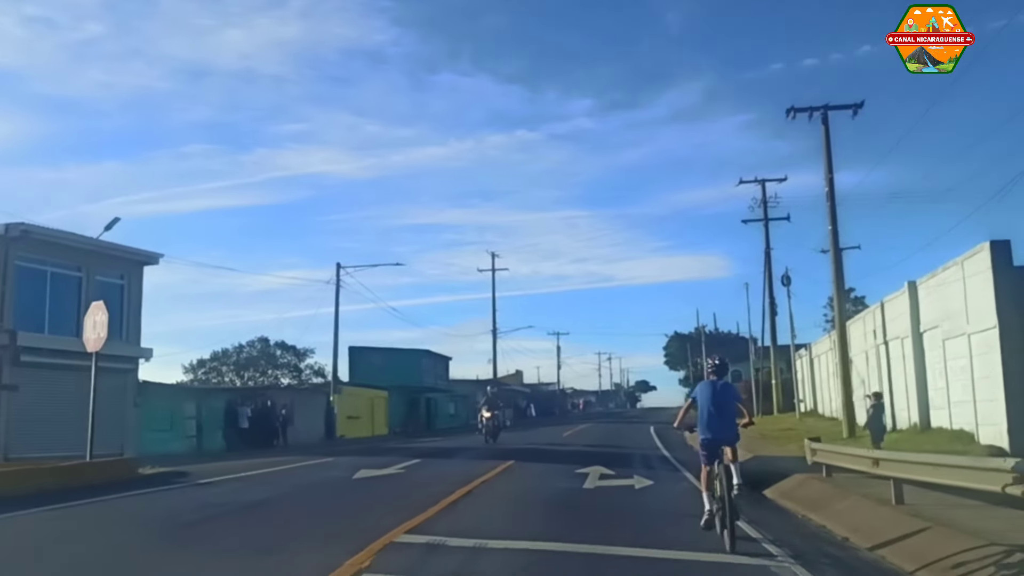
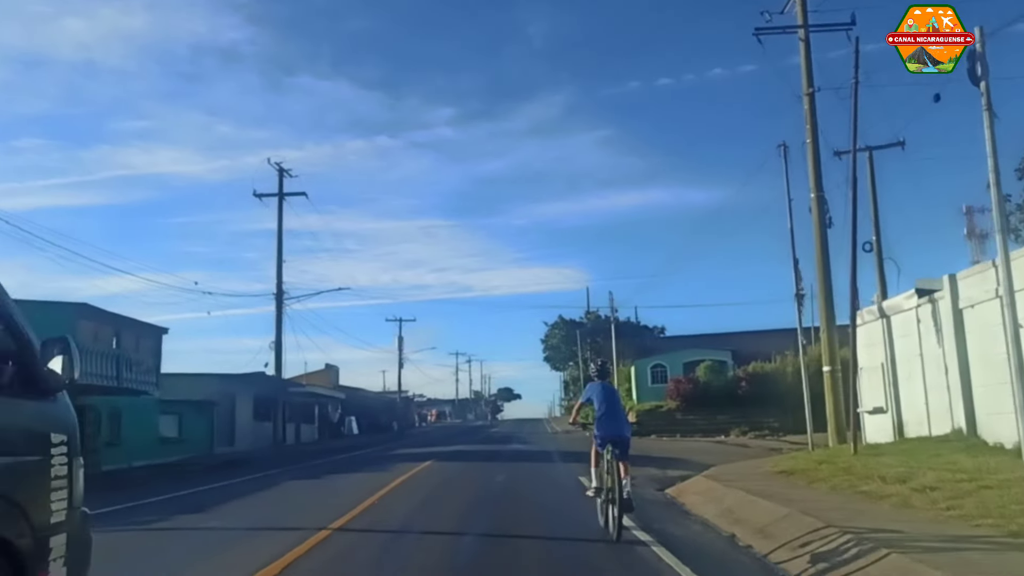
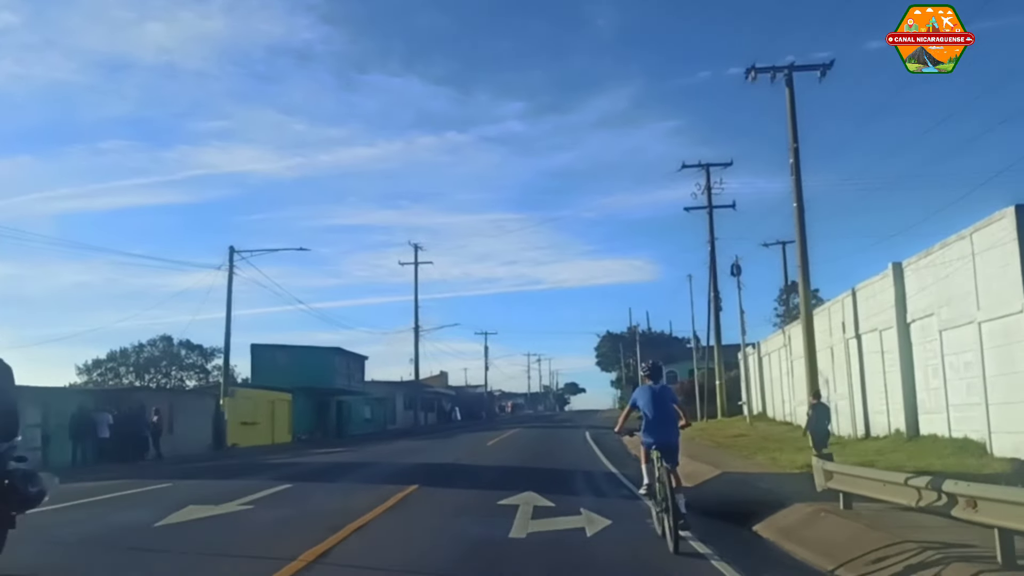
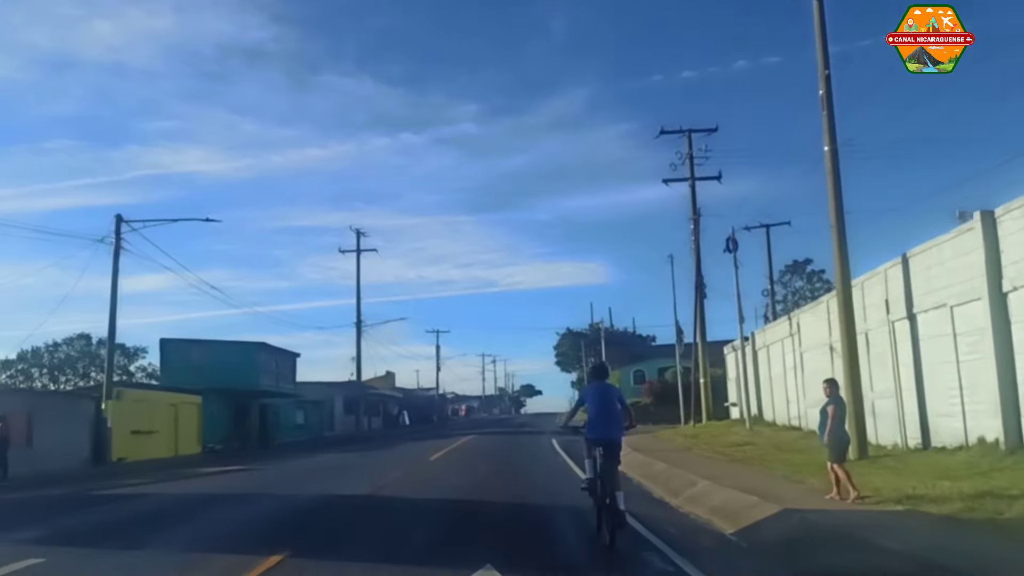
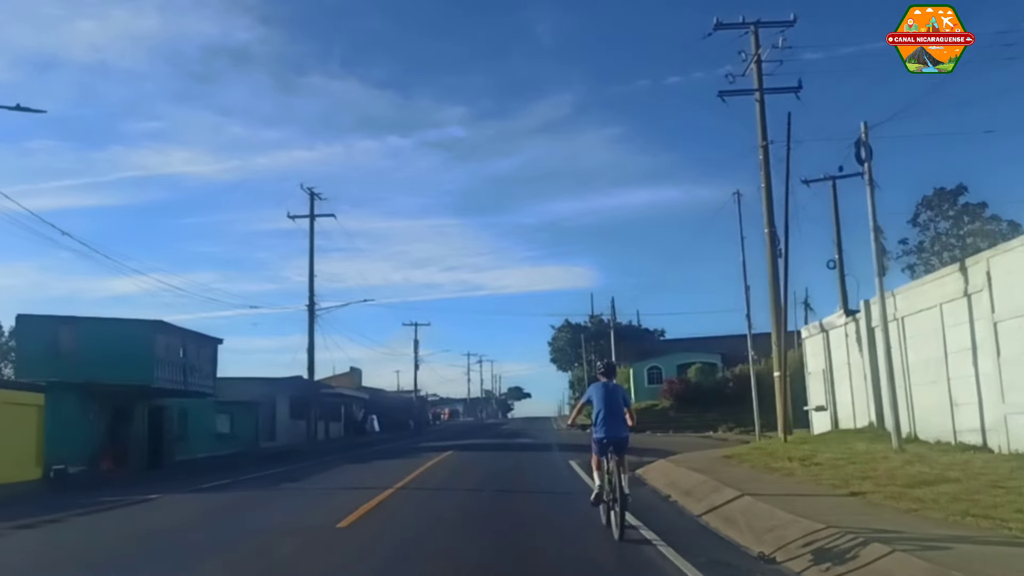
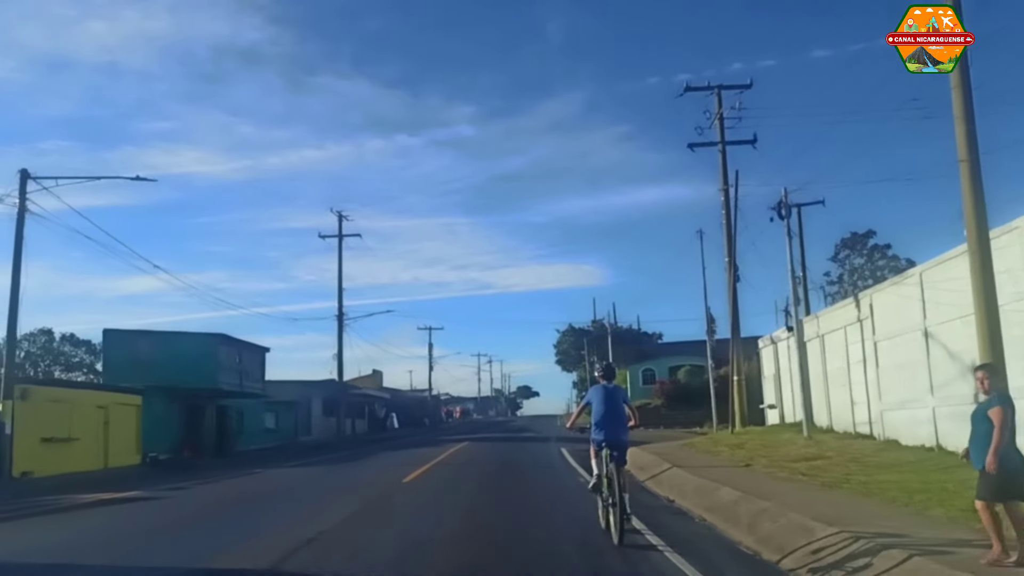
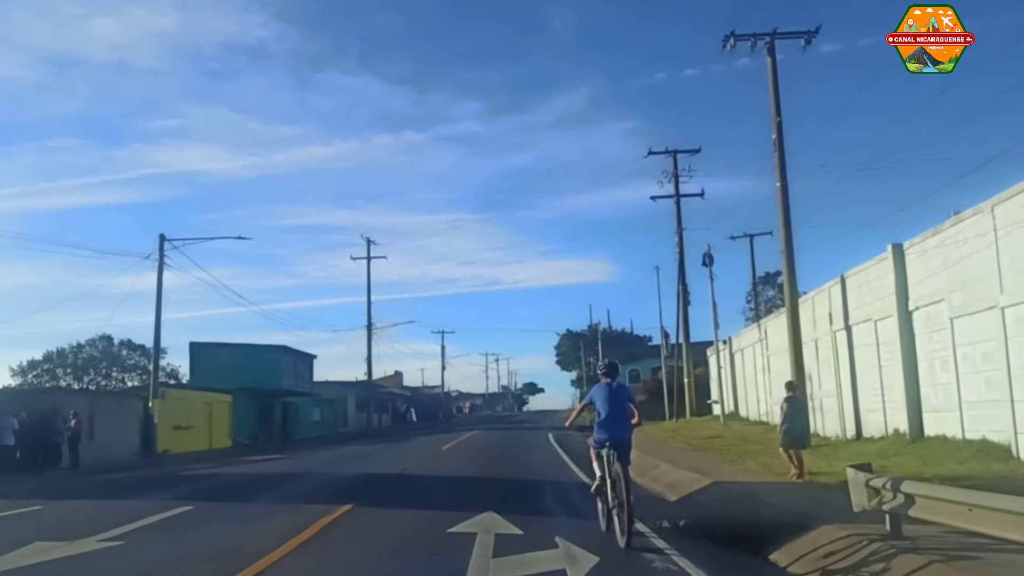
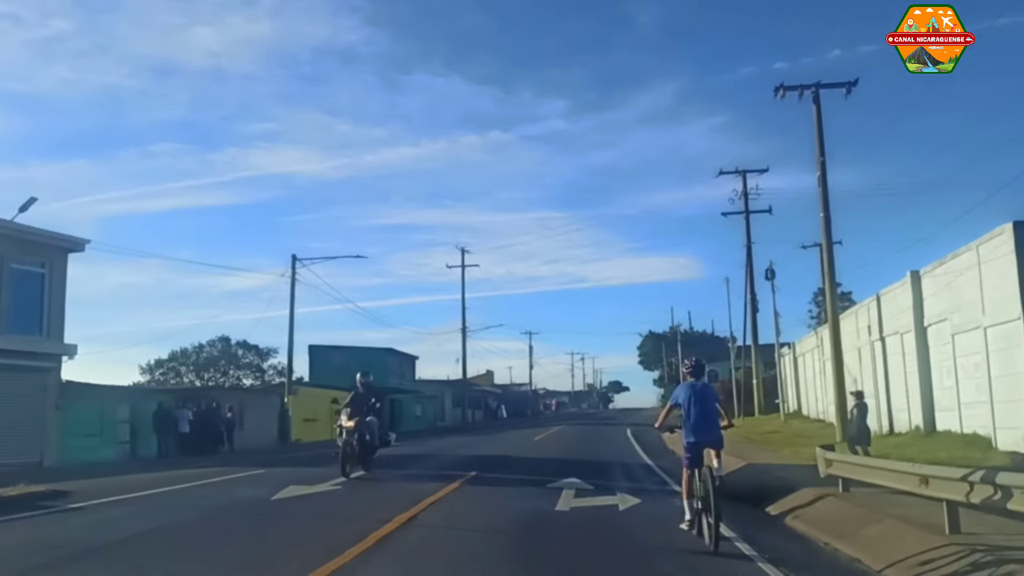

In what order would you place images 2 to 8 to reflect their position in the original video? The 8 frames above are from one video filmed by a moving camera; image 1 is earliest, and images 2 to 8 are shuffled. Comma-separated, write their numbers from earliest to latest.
8, 3, 7, 4, 6, 5, 2
